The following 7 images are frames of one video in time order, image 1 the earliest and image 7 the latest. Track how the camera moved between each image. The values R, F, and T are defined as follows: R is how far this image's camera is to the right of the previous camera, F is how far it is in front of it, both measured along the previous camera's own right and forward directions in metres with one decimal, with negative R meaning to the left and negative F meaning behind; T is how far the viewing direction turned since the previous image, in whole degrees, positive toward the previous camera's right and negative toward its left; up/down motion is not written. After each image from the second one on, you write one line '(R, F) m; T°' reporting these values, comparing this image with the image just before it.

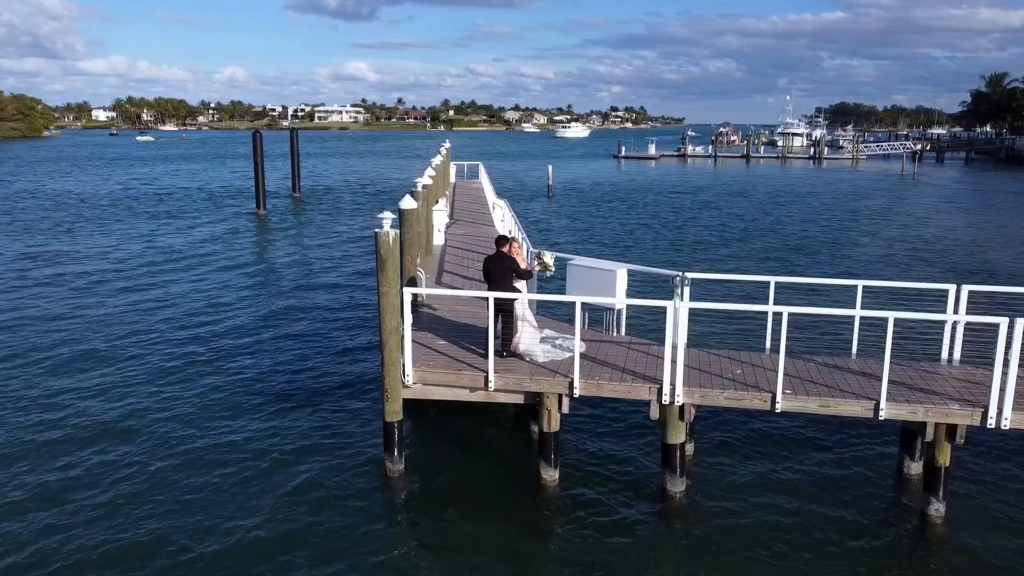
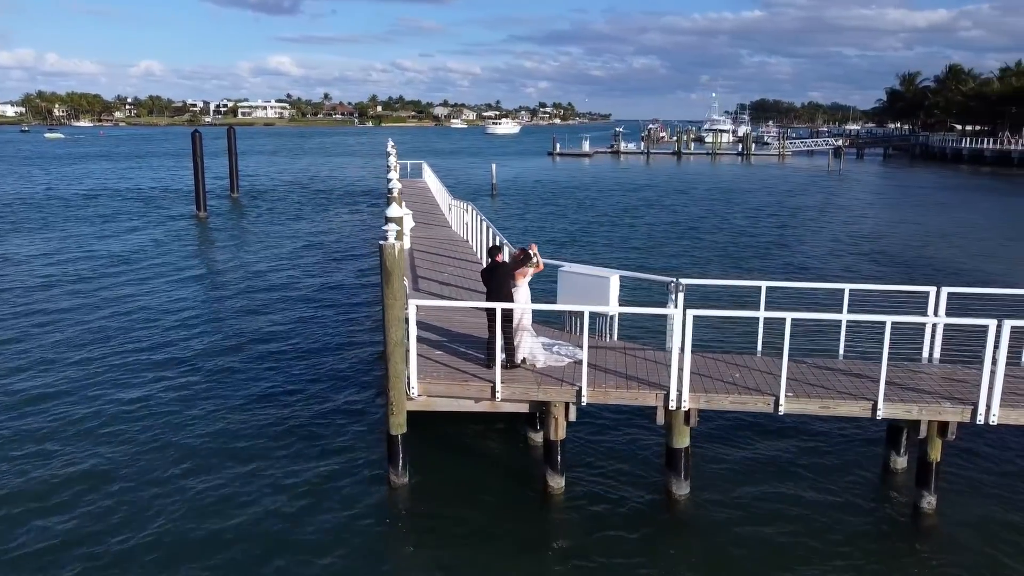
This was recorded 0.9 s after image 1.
(-1.0, 0.0) m; +5°
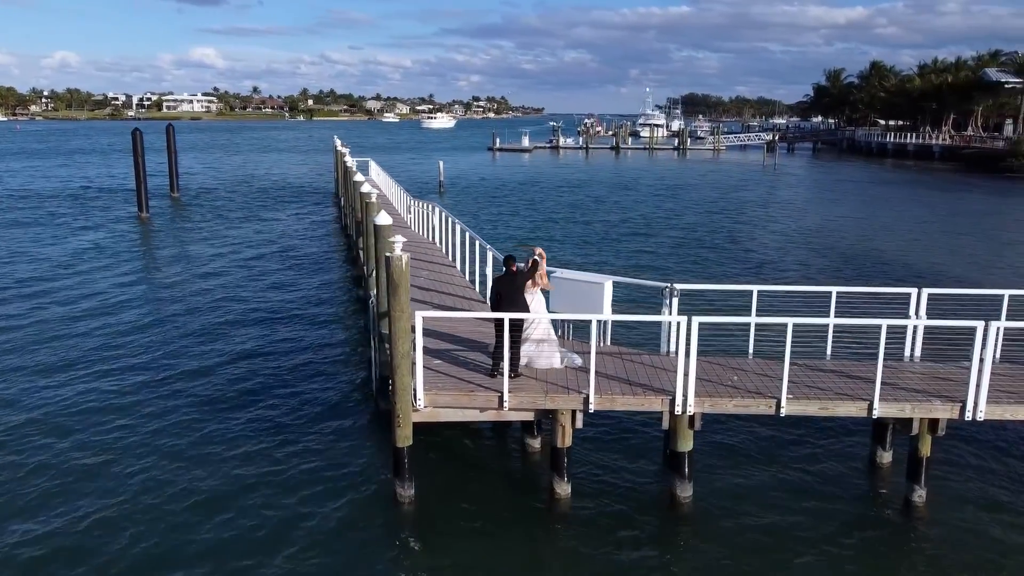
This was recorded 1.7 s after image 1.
(-0.9, 0.0) m; +5°
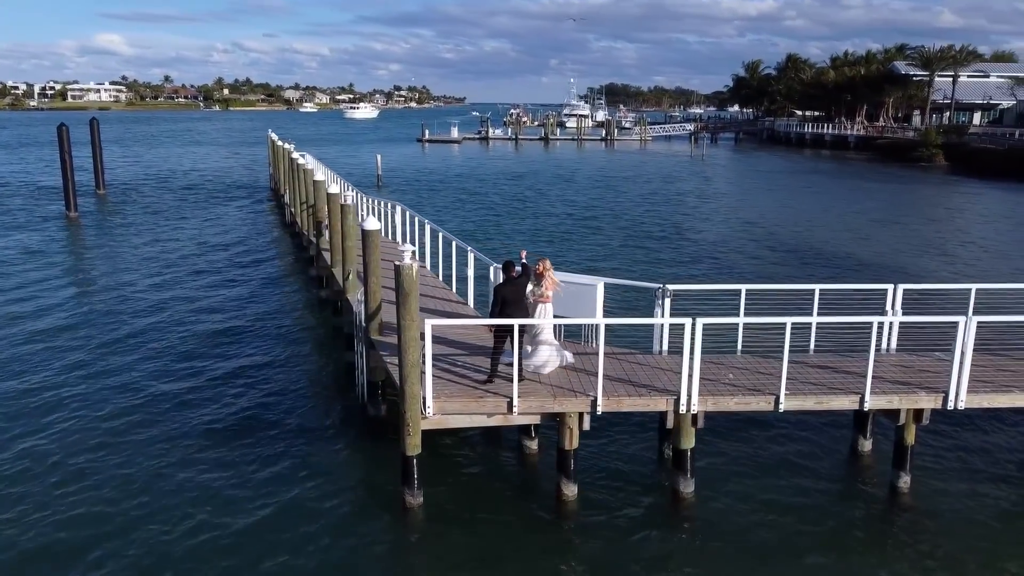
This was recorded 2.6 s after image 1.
(-1.1, 0.0) m; +5°
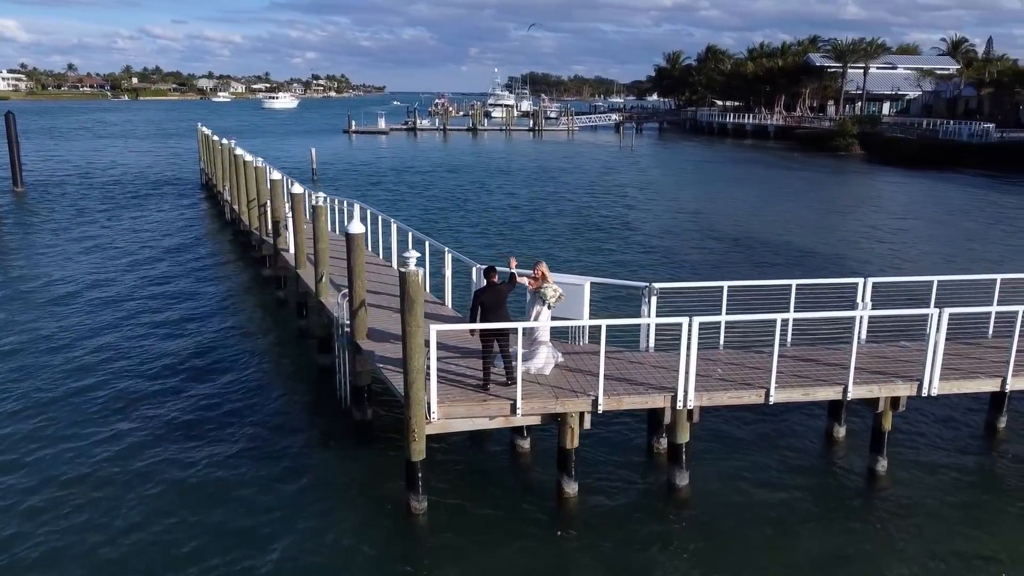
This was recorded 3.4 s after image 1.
(-1.0, -0.1) m; +5°
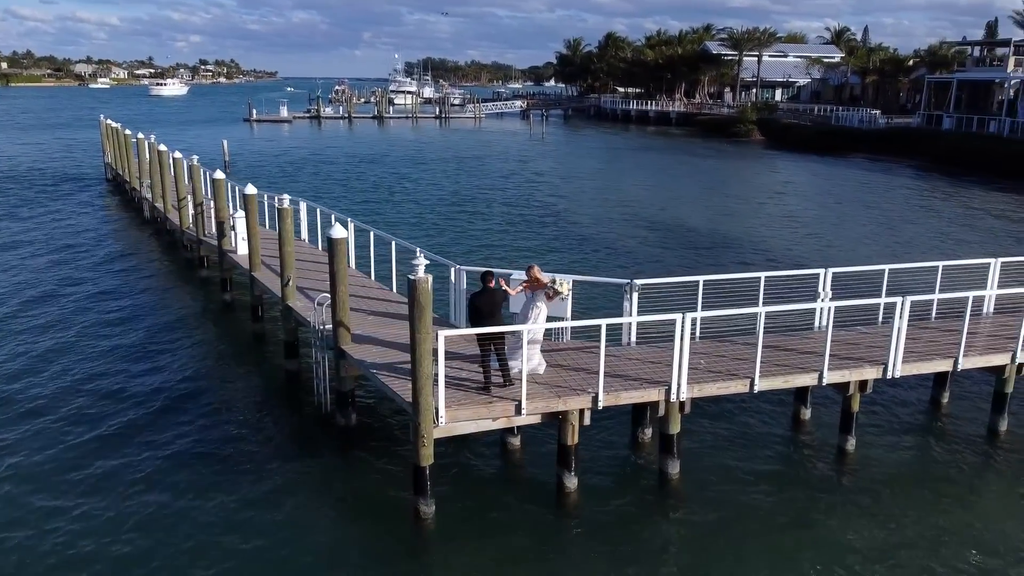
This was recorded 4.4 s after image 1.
(-1.4, -0.1) m; +7°
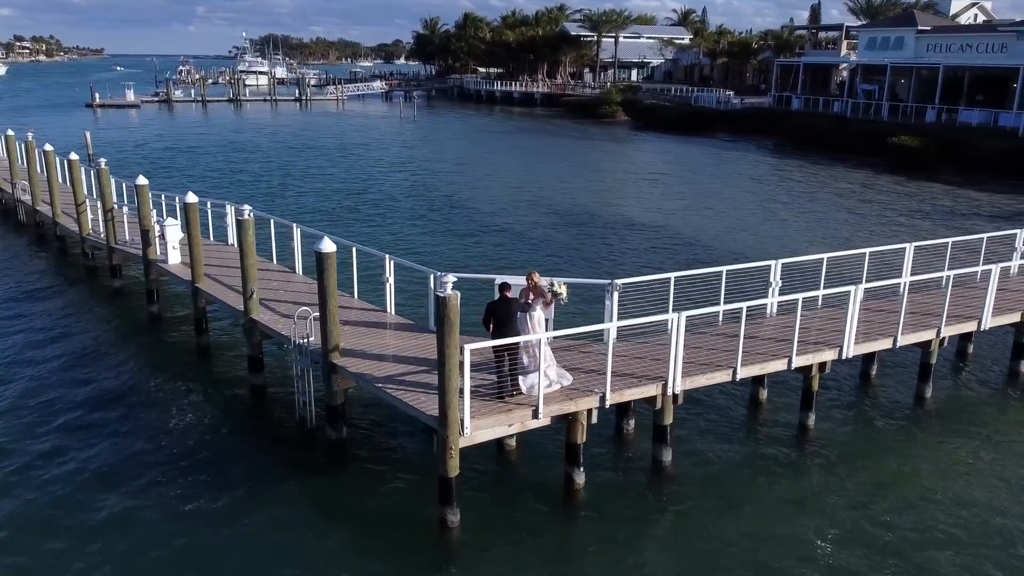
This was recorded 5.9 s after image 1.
(-2.2, -0.1) m; +10°
